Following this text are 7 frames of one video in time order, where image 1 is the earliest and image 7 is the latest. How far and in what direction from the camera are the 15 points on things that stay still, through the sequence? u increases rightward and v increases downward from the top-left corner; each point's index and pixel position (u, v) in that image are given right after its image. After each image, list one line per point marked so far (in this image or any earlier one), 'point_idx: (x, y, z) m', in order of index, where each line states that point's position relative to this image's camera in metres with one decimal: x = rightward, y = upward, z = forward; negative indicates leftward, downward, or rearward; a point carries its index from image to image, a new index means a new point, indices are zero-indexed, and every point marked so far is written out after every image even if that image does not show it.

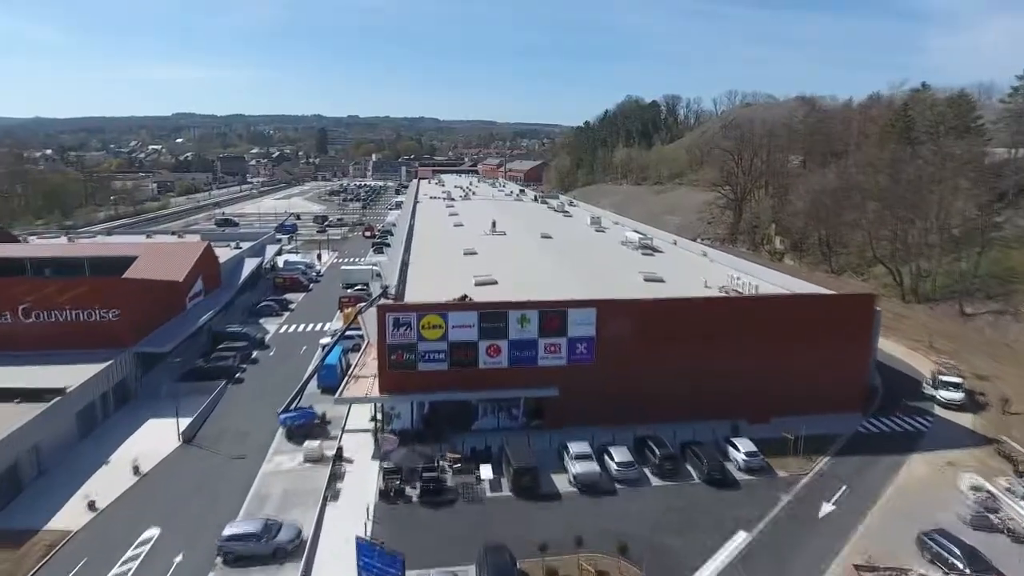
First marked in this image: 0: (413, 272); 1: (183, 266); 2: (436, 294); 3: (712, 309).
0: (-3.5, +0.8, +19.2) m
1: (-11.2, +0.8, +18.2) m
2: (-2.5, +0.1, +16.7) m
3: (+4.5, -0.5, +11.8) m
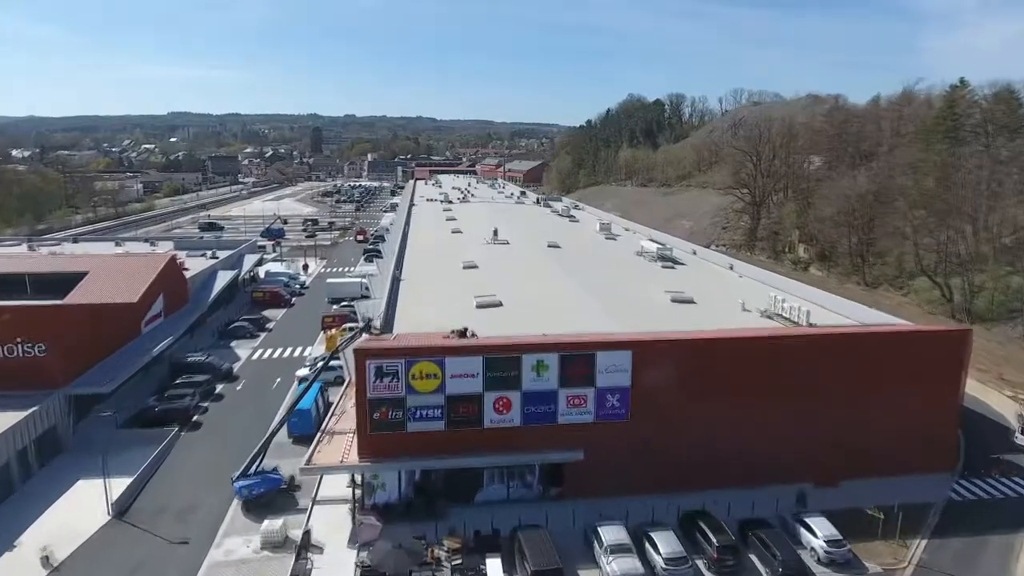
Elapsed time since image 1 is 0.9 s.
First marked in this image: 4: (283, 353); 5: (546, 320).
0: (-3.4, +0.1, +16.9) m
1: (-11.0, +0.2, +15.8) m
2: (-2.3, -0.5, +14.4) m
3: (+4.7, -1.1, +9.5) m
4: (-7.2, -2.1, +16.7) m
5: (+0.7, -0.6, +13.9) m
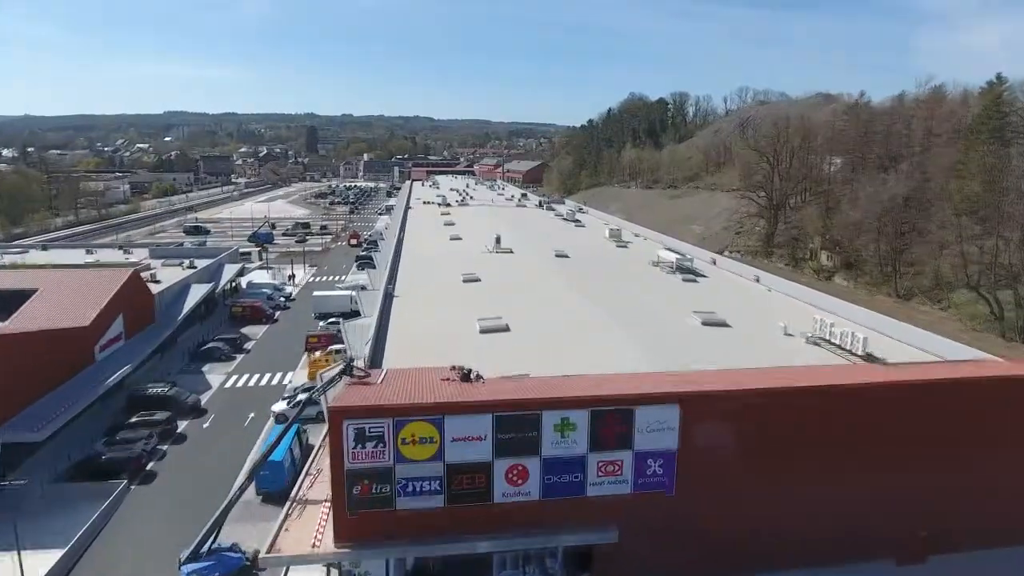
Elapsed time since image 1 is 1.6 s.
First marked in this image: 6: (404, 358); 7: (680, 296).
0: (-3.2, -0.4, +15.0) m
1: (-10.8, -0.3, +13.9) m
2: (-2.1, -1.0, +12.5) m
3: (+4.9, -1.6, +7.7) m
4: (-7.0, -2.6, +14.8) m
5: (+0.9, -1.1, +12.1) m
6: (-2.3, -1.4, +11.2) m
7: (+4.9, -0.2, +15.5) m
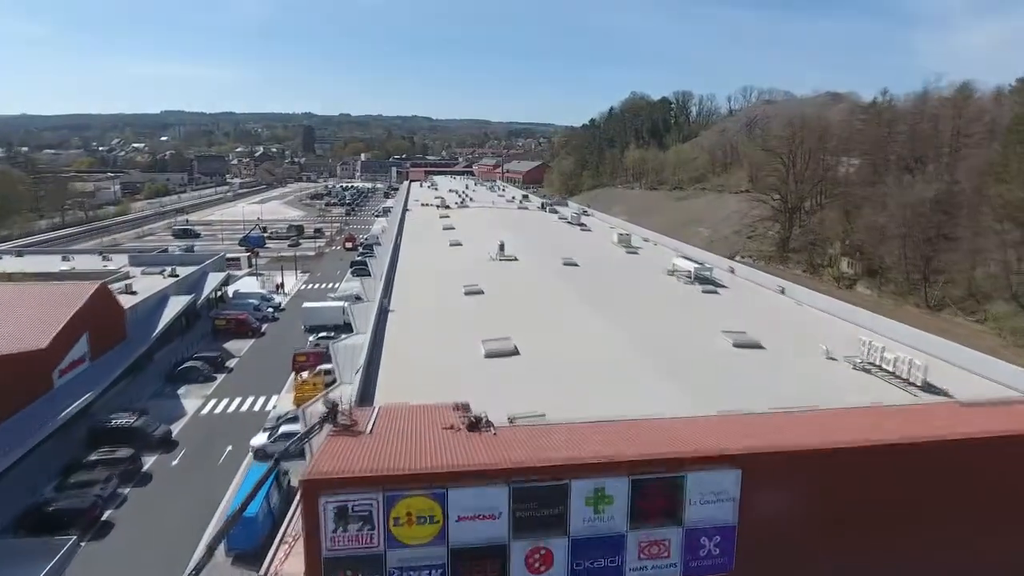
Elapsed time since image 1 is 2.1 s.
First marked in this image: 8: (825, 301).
0: (-3.0, -0.8, +13.5) m
1: (-10.6, -0.7, +12.4) m
2: (-1.9, -1.4, +11.1) m
3: (+5.1, -2.0, +6.3) m
4: (-6.8, -3.0, +13.4) m
5: (+1.1, -1.5, +10.6) m
6: (-2.1, -1.8, +9.8) m
7: (+5.1, -0.6, +14.1) m
8: (+8.5, -0.4, +14.5) m
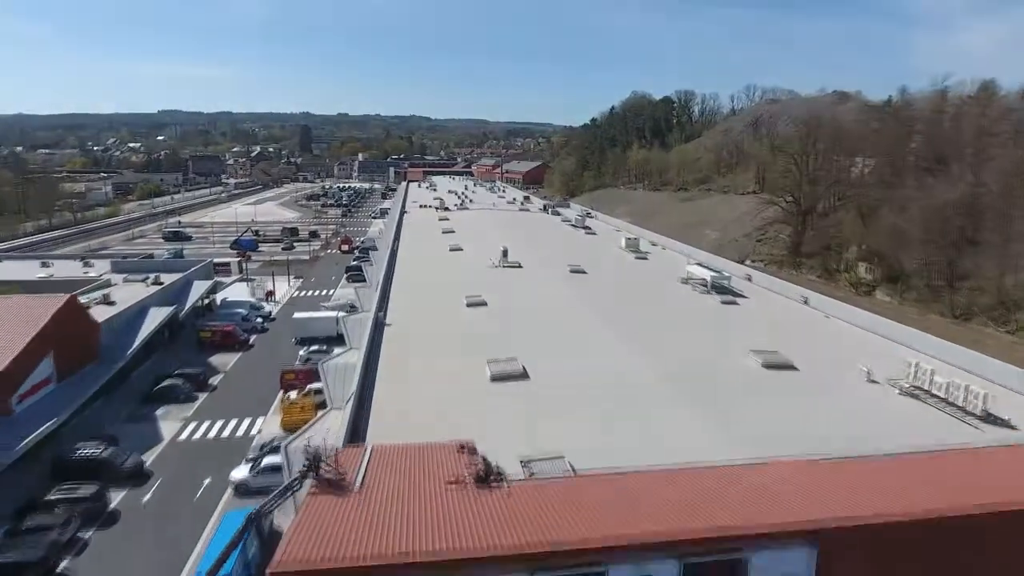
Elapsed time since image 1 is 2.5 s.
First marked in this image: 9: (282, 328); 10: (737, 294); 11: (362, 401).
0: (-2.8, -1.1, +12.4) m
1: (-10.4, -1.0, +11.3) m
2: (-1.7, -1.7, +10.0) m
3: (+5.3, -2.3, +5.2) m
4: (-6.7, -3.3, +12.3) m
5: (+1.3, -1.8, +9.5) m
6: (-1.9, -2.1, +8.7) m
7: (+5.2, -0.9, +13.1) m
8: (+8.7, -0.7, +13.5) m
9: (-8.2, -1.4, +18.9) m
10: (+6.9, -0.2, +16.3) m
11: (-2.6, -2.0, +9.2) m
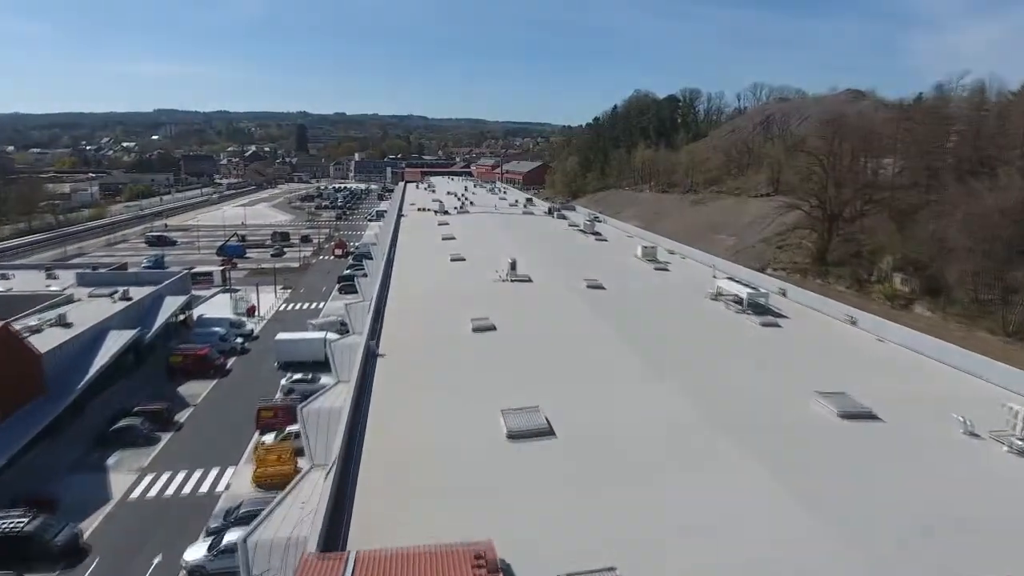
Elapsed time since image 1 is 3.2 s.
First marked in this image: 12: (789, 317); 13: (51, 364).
0: (-2.5, -1.6, +10.5) m
1: (-10.1, -1.5, +9.4) m
2: (-1.4, -2.2, +8.1) m
3: (+5.7, -2.8, +3.3) m
4: (-6.4, -3.8, +10.4) m
5: (+1.6, -2.3, +7.6) m
6: (-1.6, -2.6, +6.8) m
7: (+5.5, -1.5, +11.2) m
8: (+9.0, -1.2, +11.6) m
9: (-7.9, -1.9, +17.0) m
10: (+7.2, -0.7, +14.4) m
11: (-2.2, -2.5, +7.3) m
12: (+7.4, -0.8, +14.1) m
13: (-10.5, -1.7, +12.2) m
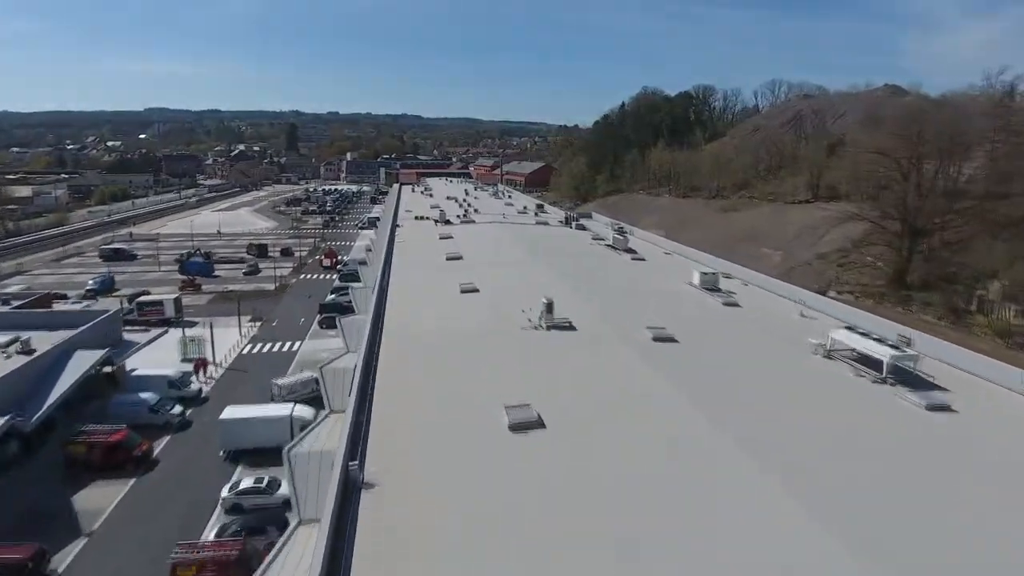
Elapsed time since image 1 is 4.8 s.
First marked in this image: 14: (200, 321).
0: (-1.6, -2.8, +6.1) m
1: (-9.2, -2.7, +4.9) m
2: (-0.5, -3.4, +3.7) m
3: (+6.7, -4.0, -1.0) m
4: (-5.5, -5.0, +5.9) m
5: (+2.6, -3.5, +3.3) m
6: (-0.7, -3.8, +2.4) m
7: (+6.4, -2.6, +6.9) m
8: (+9.9, -2.3, +7.3) m
9: (-7.0, -3.1, +12.5) m
10: (+8.1, -1.9, +10.1) m
11: (-1.3, -3.7, +2.9) m
12: (+8.3, -2.0, +9.8) m
13: (-9.6, -2.9, +7.8) m
14: (-11.2, -1.1, +19.0) m
